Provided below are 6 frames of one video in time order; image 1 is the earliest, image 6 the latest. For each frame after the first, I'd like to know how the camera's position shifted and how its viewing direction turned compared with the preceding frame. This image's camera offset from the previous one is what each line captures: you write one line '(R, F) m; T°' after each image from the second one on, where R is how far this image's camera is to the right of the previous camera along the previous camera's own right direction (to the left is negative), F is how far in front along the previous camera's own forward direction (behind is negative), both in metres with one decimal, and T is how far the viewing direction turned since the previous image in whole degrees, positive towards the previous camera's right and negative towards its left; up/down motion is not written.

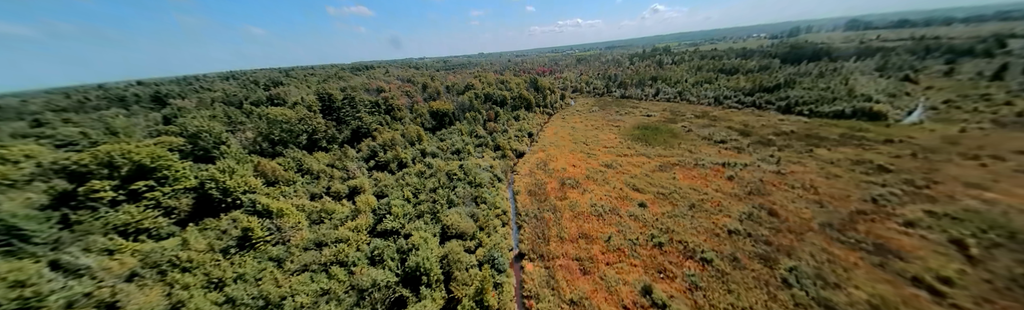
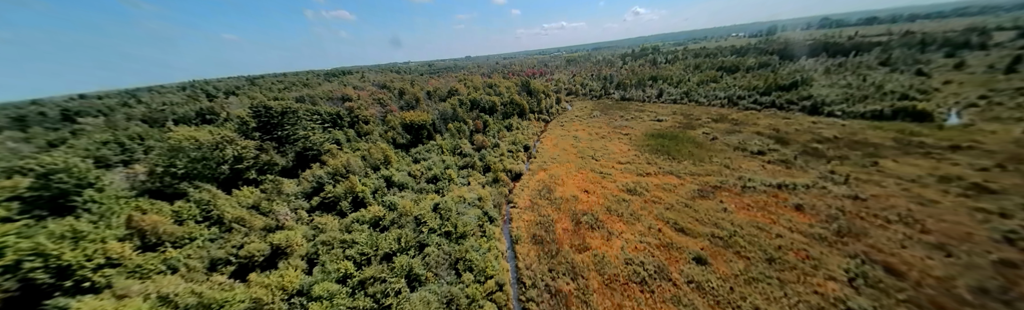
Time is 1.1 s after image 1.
(-0.5, +10.5) m; +2°
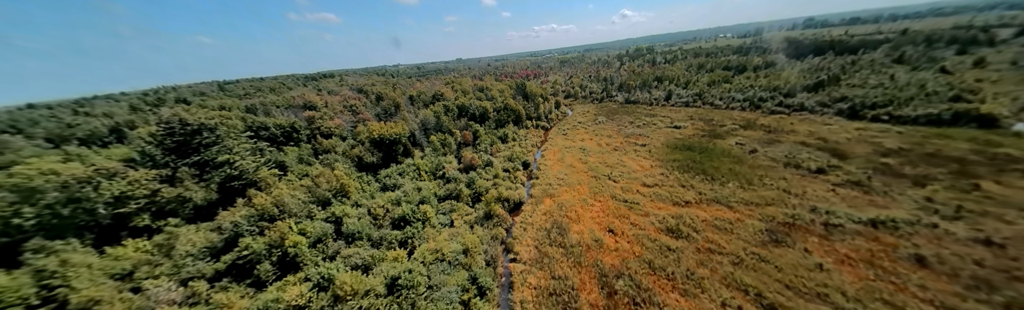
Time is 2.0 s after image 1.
(-0.5, +9.2) m; +2°
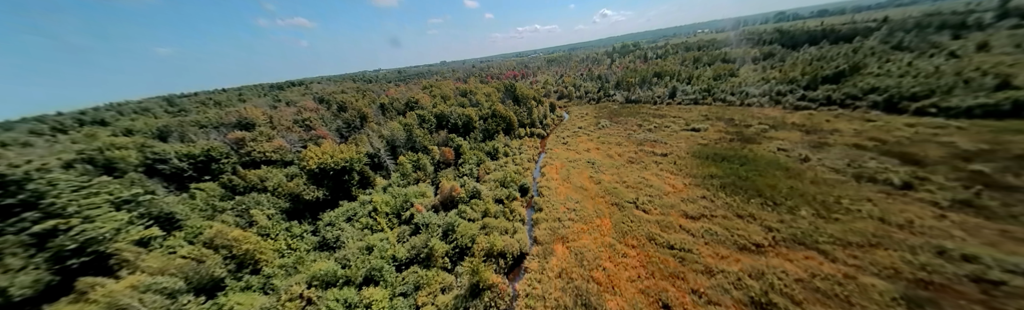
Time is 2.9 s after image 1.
(-0.3, +9.1) m; +2°
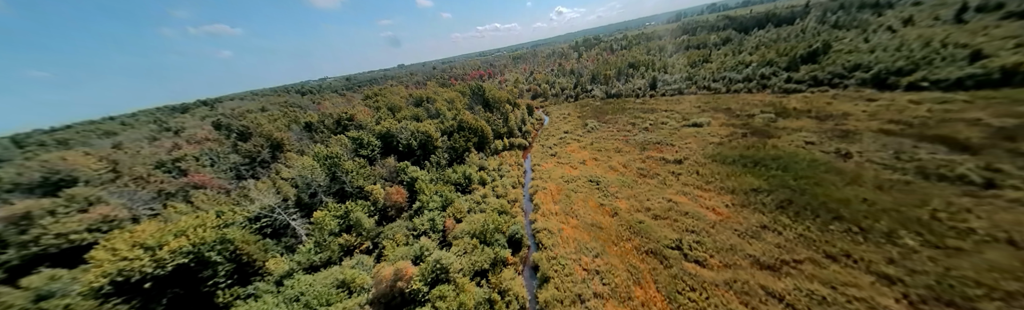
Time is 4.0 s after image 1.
(-0.3, +9.9) m; +7°
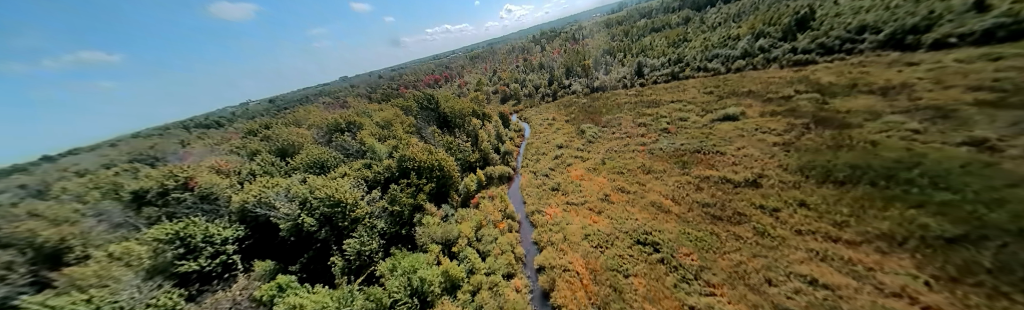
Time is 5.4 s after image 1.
(-0.5, +12.9) m; +7°
